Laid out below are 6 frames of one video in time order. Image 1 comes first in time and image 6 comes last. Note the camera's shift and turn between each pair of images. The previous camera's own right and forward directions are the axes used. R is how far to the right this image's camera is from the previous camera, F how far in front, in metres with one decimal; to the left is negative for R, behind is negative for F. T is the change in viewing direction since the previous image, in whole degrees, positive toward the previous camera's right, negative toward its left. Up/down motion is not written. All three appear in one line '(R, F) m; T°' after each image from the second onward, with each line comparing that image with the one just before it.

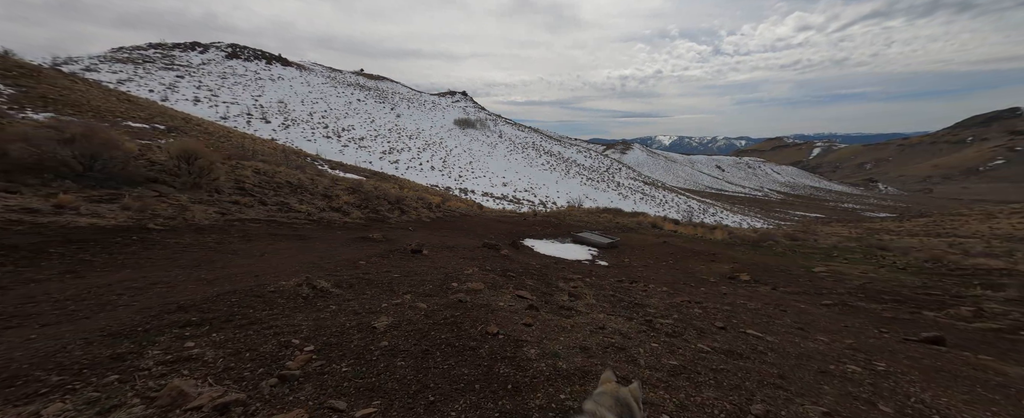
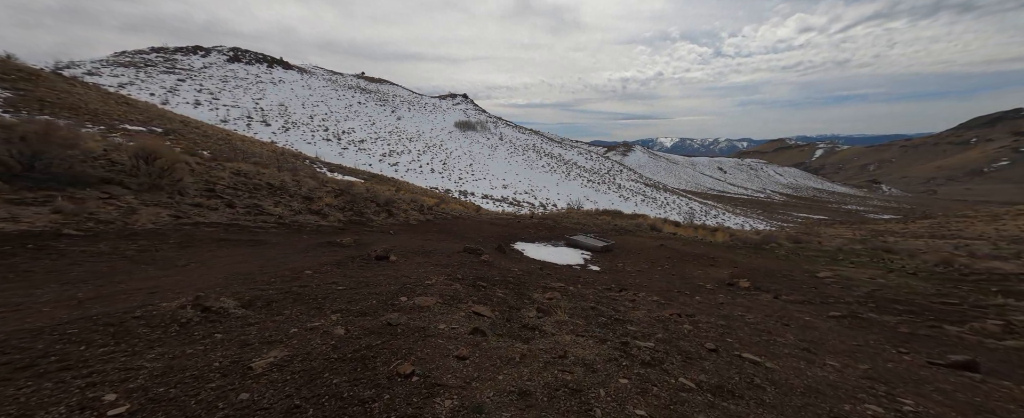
(+0.4, +0.5) m; 0°
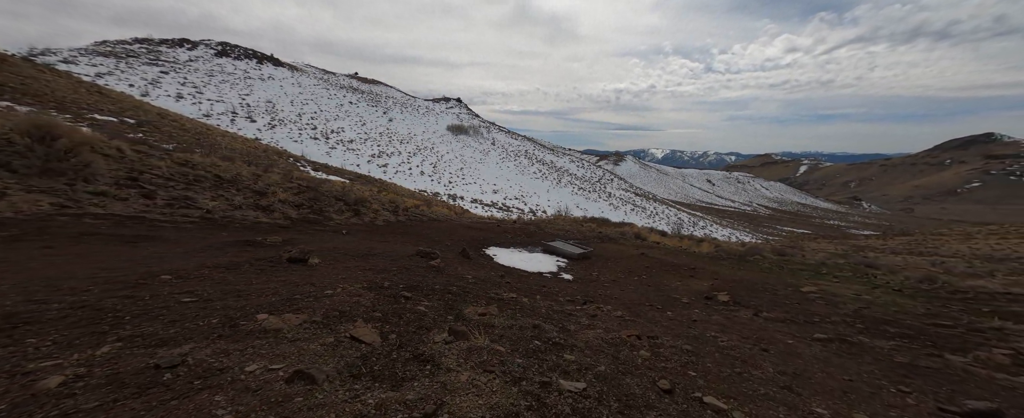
(+0.6, +0.8) m; +2°
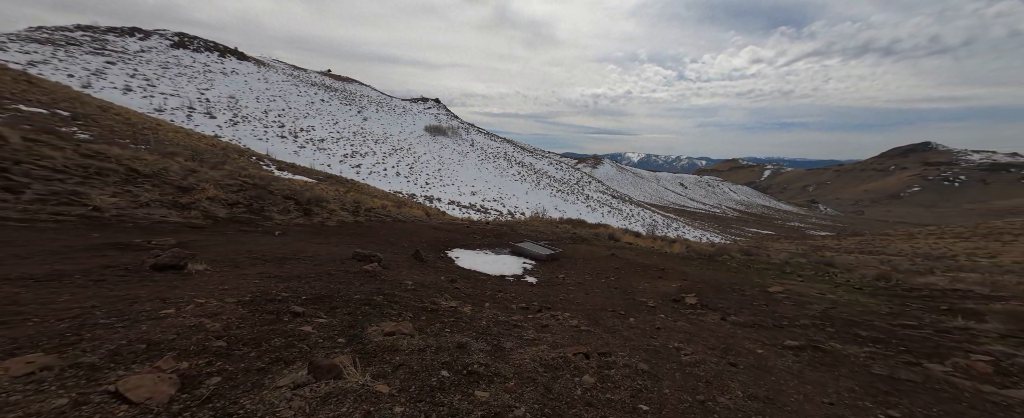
(+0.5, +0.7) m; +4°
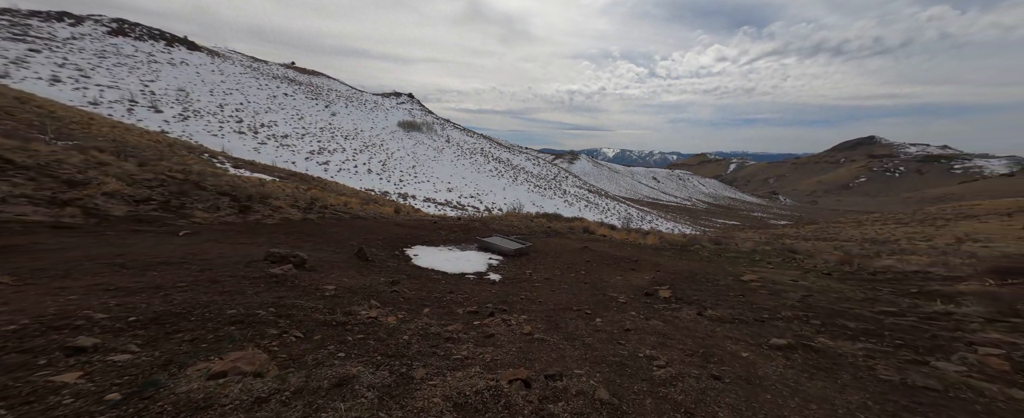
(+0.4, +0.9) m; +4°
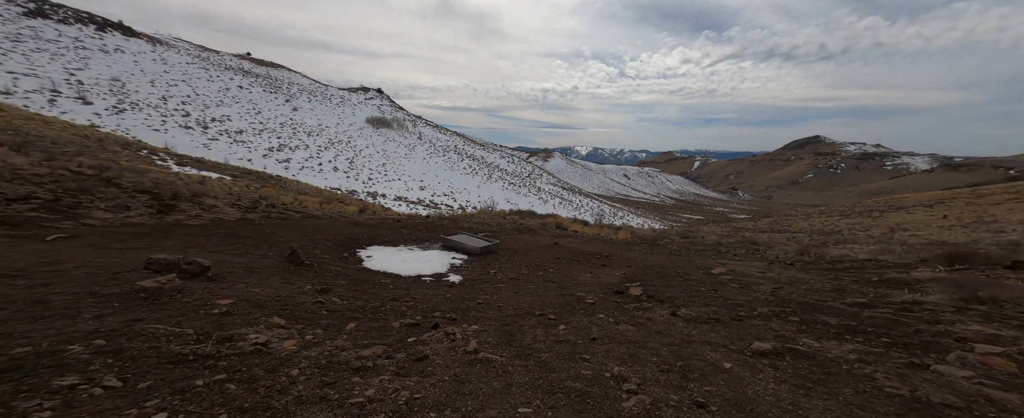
(+0.3, +0.8) m; +5°
